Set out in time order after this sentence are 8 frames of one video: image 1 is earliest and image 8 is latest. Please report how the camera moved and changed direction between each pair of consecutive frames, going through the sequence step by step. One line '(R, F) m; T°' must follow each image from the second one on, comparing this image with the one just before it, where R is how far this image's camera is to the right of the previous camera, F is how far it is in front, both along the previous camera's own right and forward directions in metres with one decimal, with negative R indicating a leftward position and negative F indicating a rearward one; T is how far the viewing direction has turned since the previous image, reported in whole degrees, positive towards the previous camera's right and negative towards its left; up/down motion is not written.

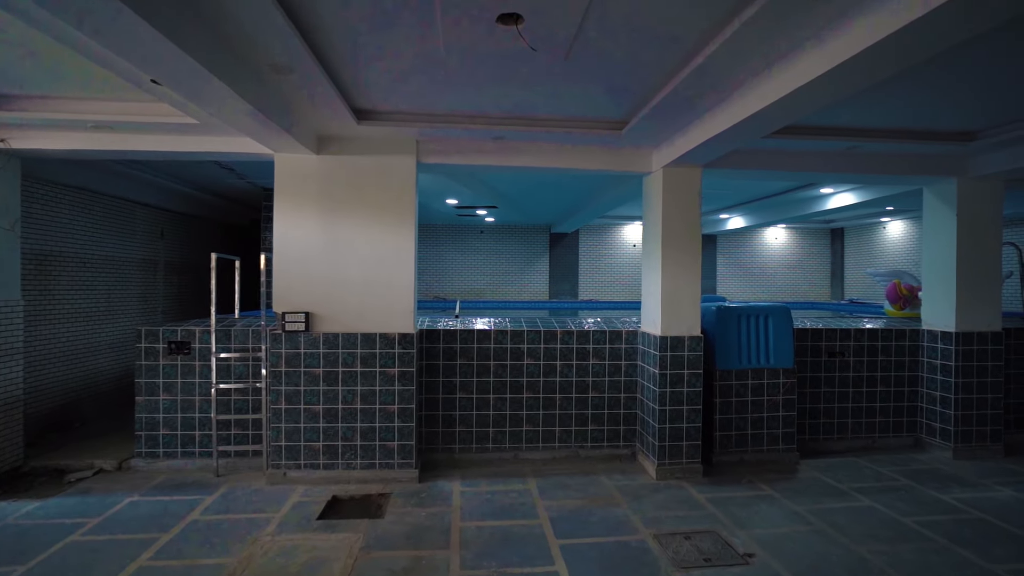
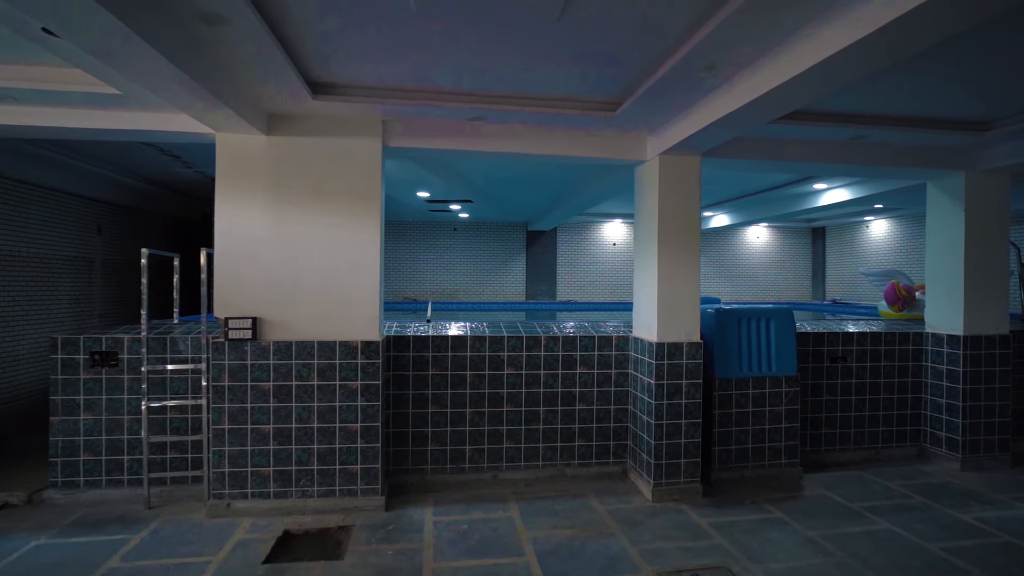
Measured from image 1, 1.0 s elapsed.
(0.0, +0.4) m; +3°
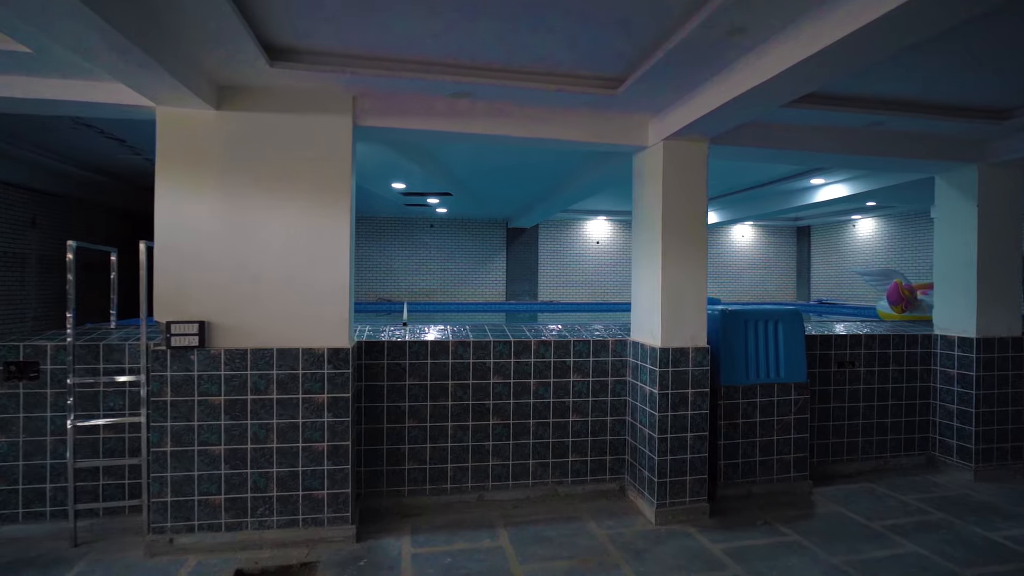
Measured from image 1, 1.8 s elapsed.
(-0.1, +0.4) m; +3°
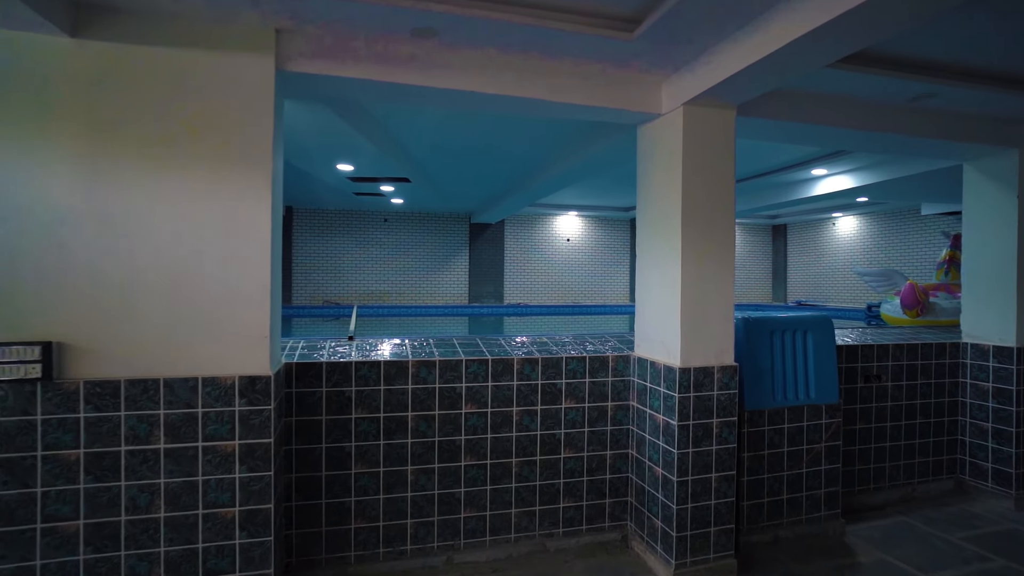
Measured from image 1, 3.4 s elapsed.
(-0.1, +0.7) m; +5°
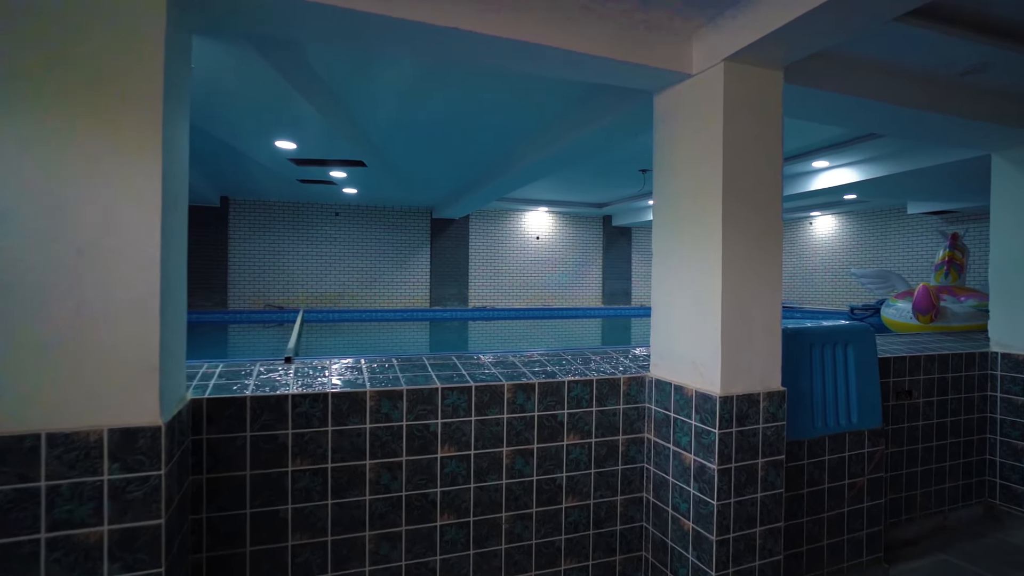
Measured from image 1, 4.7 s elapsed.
(-0.1, +0.6) m; +5°
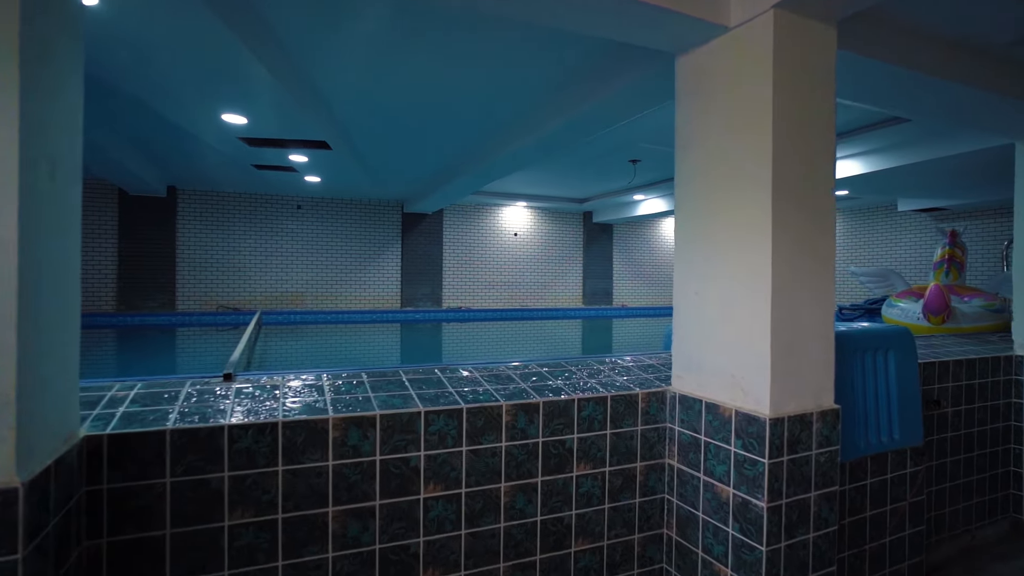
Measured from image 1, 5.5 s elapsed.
(-0.1, +0.4) m; +3°
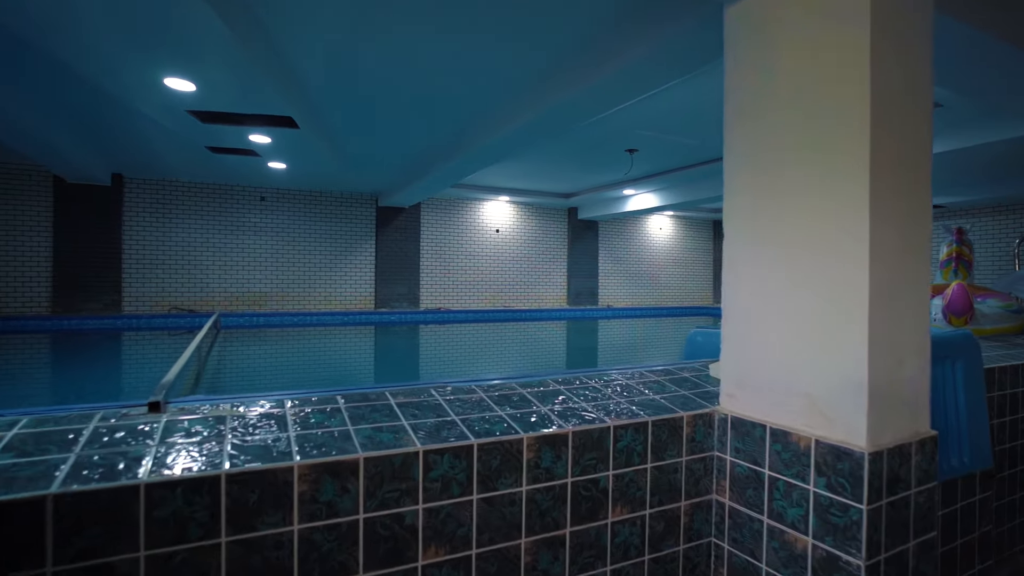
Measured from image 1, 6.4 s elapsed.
(-0.1, +0.4) m; +3°
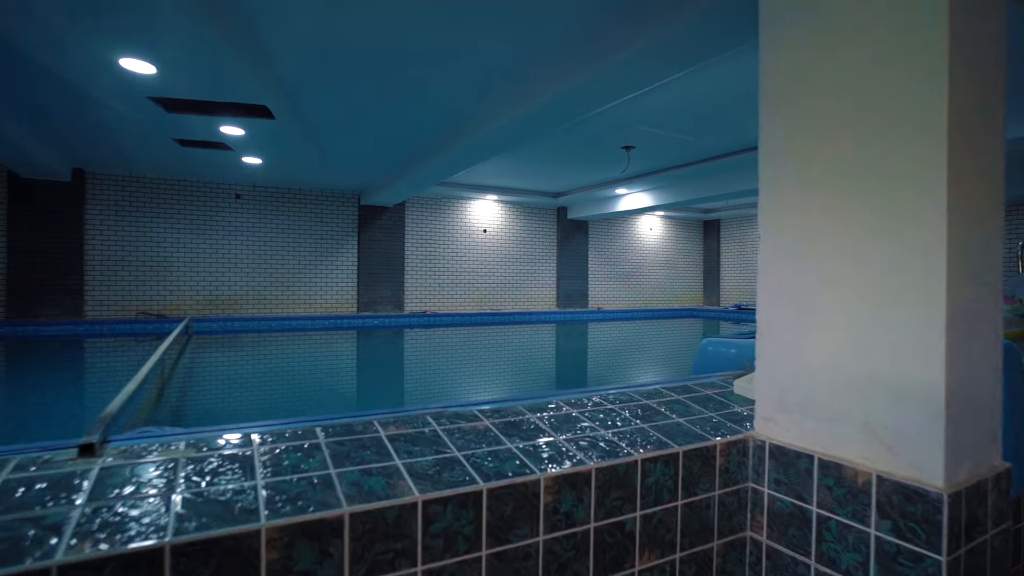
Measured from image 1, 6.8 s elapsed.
(-0.1, +0.2) m; +2°
